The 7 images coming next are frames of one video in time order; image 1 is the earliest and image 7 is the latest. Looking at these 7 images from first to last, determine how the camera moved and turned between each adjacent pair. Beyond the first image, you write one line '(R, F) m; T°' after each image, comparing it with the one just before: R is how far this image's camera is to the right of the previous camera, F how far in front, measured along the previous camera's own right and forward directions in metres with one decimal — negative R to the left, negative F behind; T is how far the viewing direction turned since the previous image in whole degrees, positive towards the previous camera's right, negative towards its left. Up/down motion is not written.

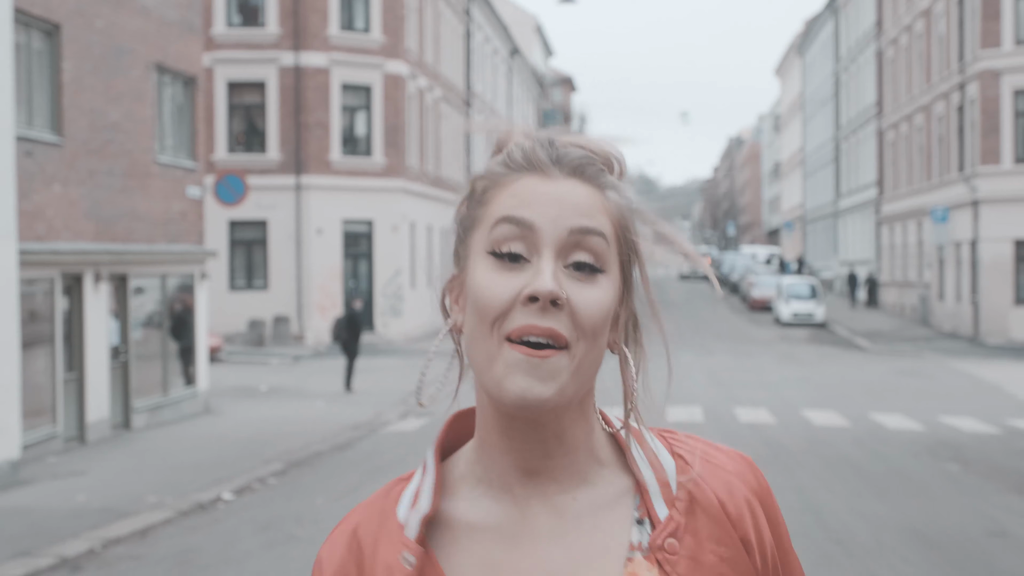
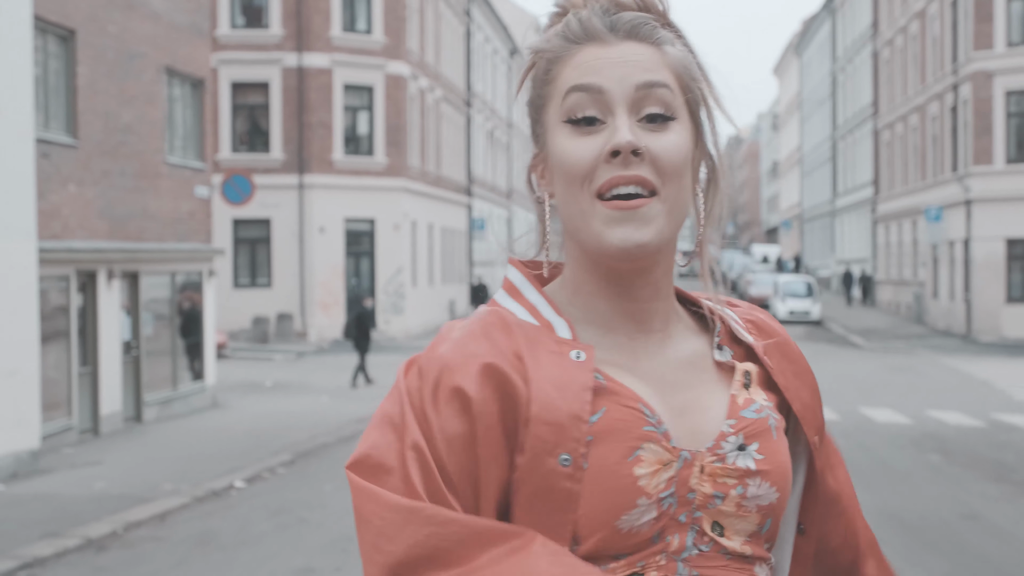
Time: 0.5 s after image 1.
(0.0, -0.5) m; 0°
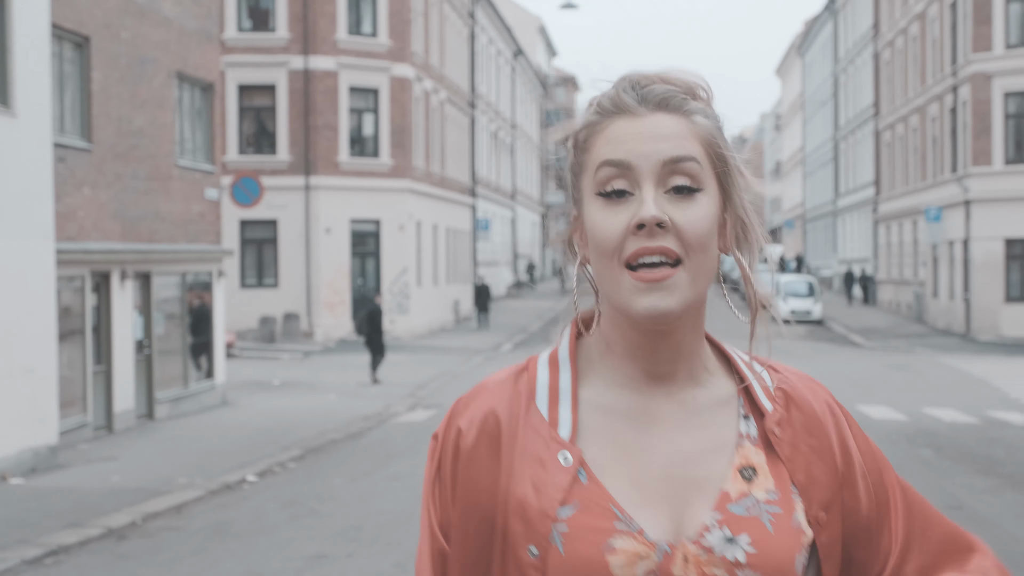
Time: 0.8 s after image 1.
(0.0, -0.4) m; 0°
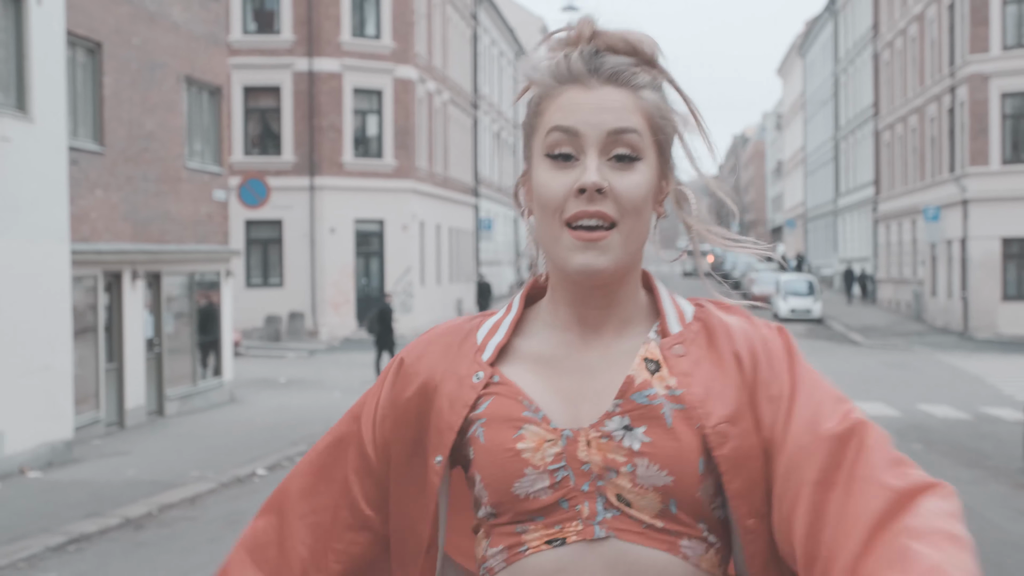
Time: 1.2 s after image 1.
(0.0, -0.4) m; 0°
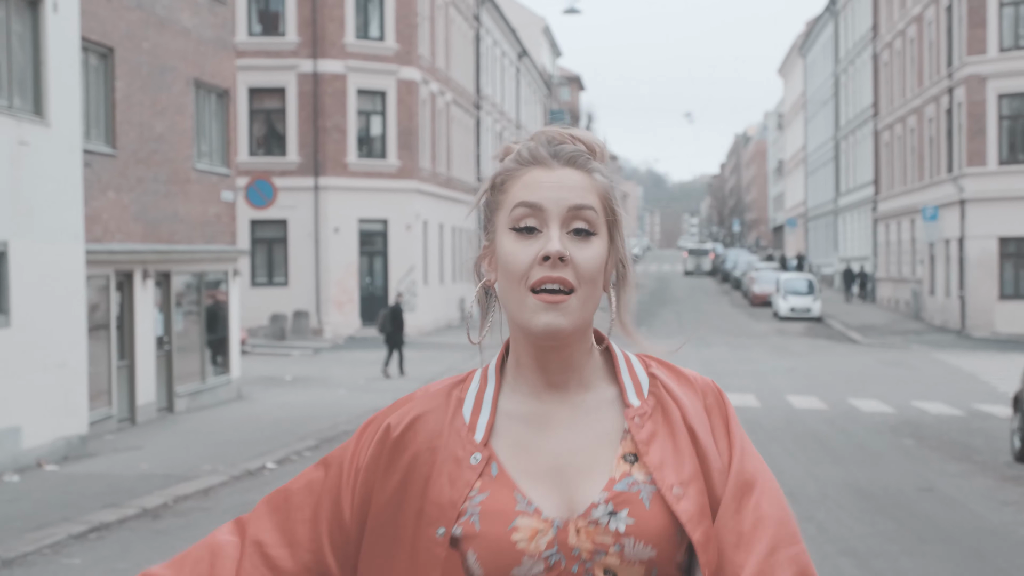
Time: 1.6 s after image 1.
(0.0, -0.4) m; 0°
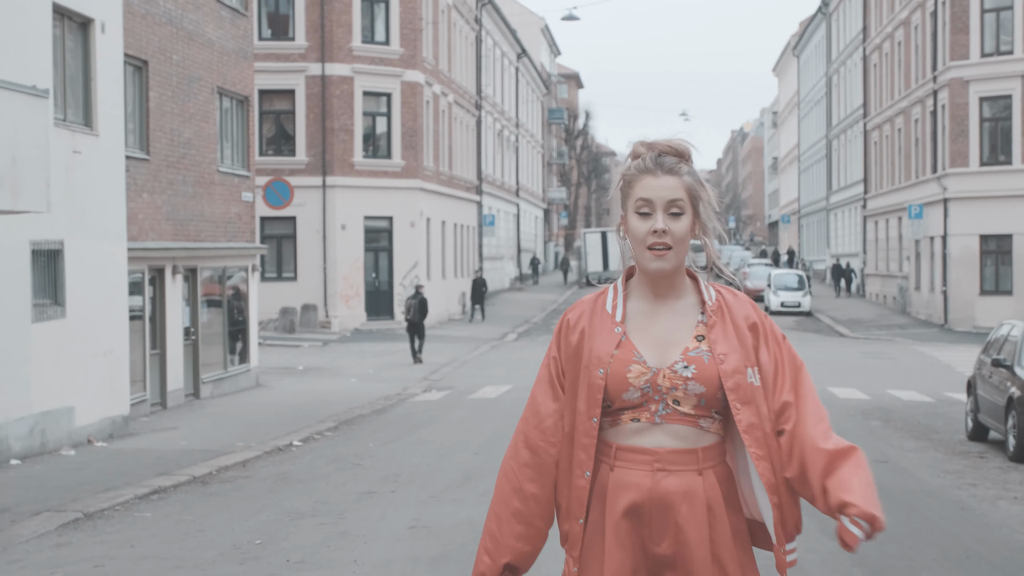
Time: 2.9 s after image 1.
(-0.1, -1.3) m; 0°
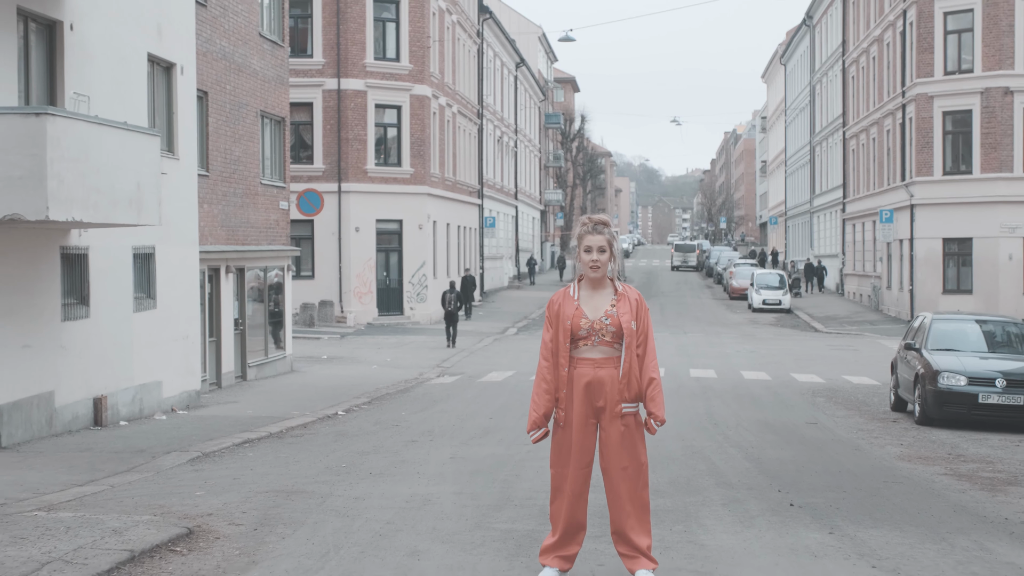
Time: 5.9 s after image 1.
(-0.2, -2.9) m; 0°
